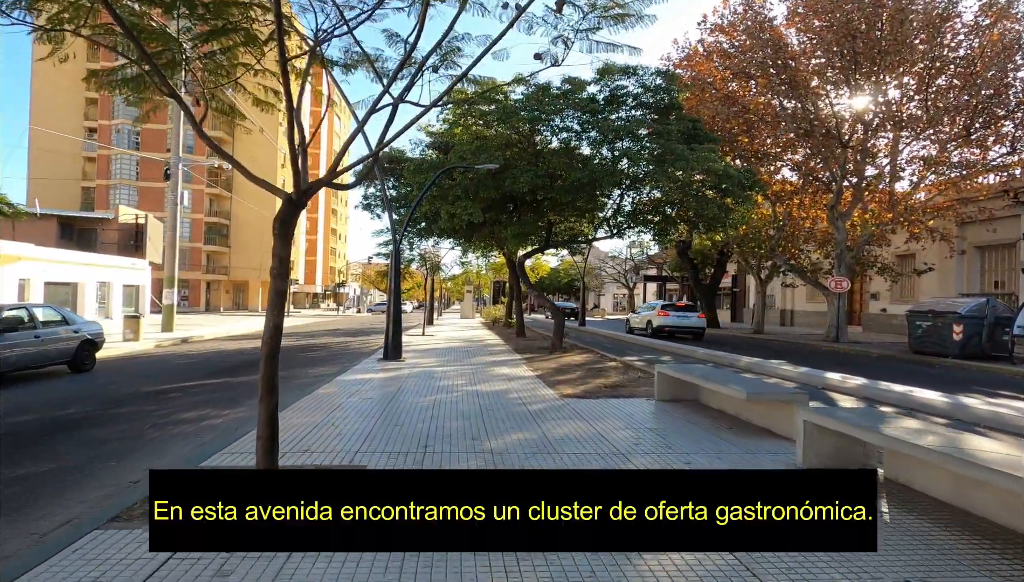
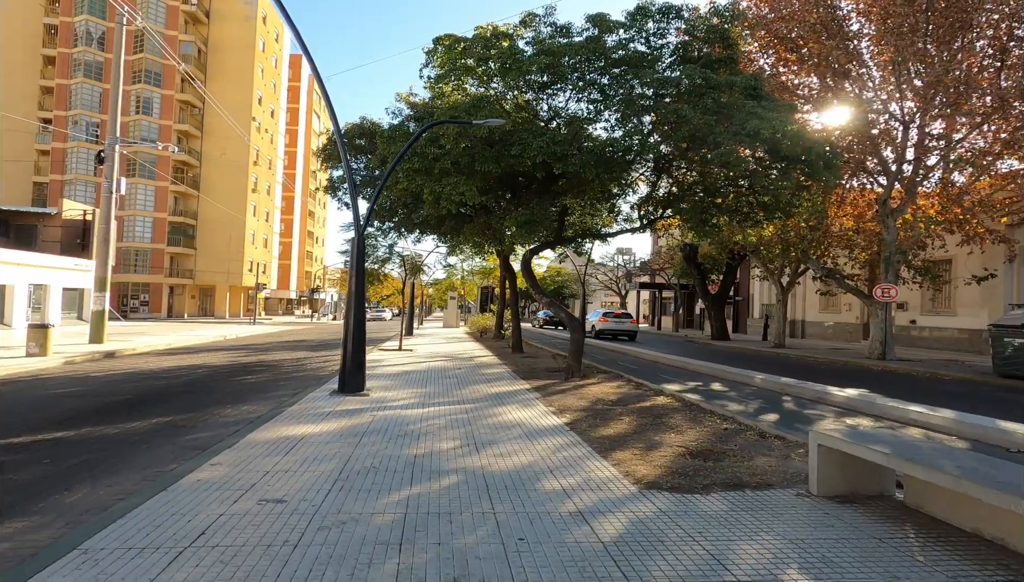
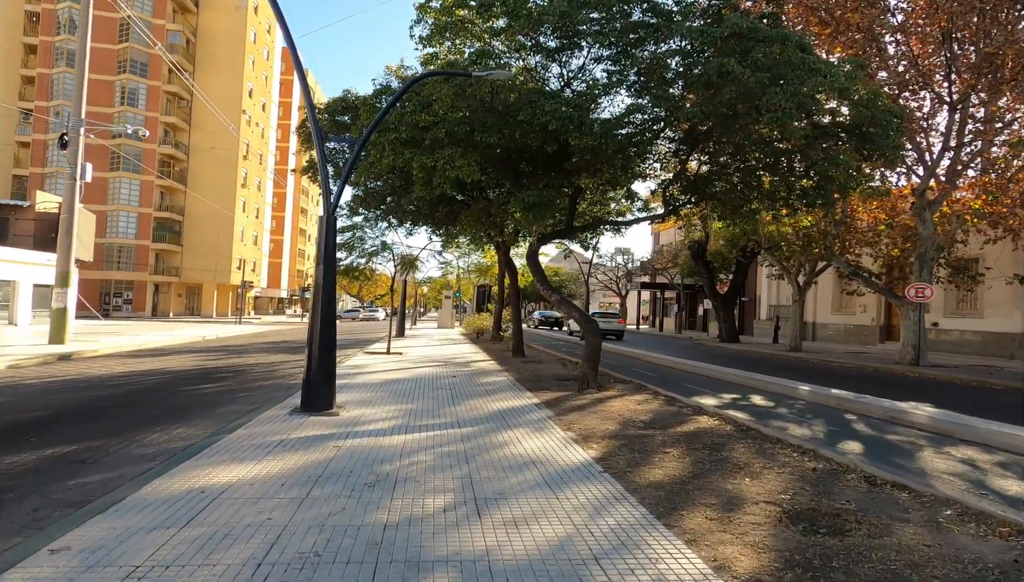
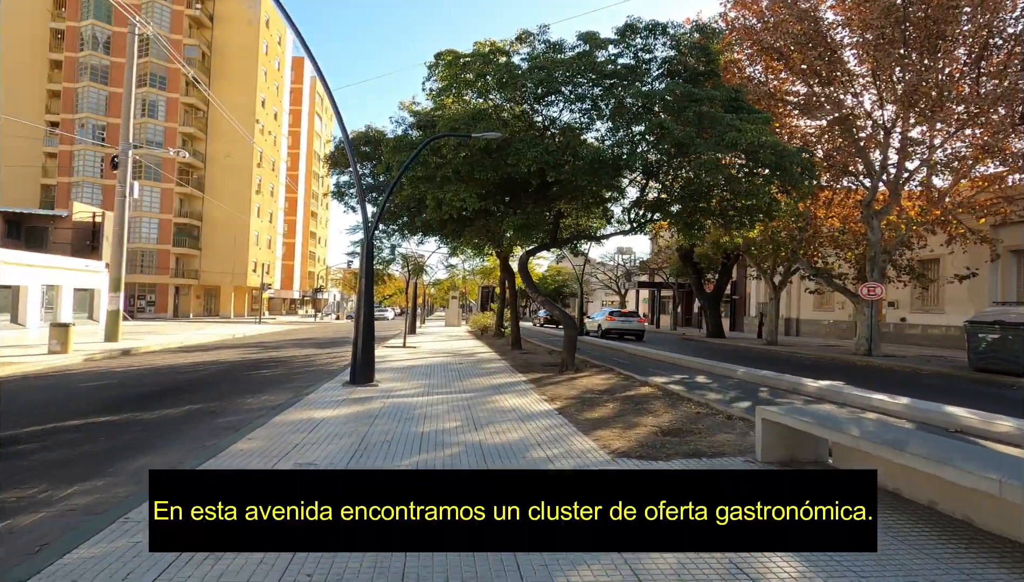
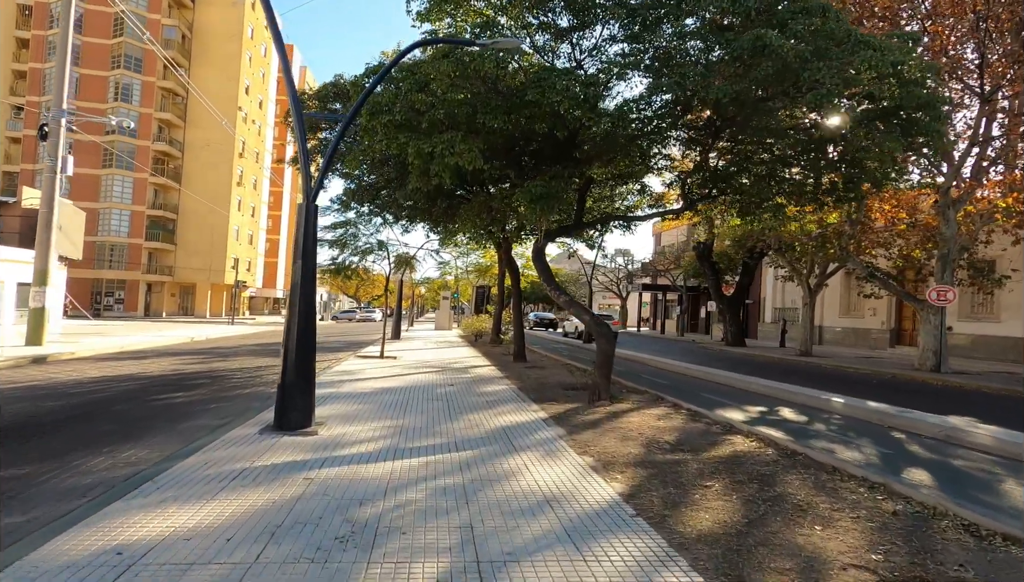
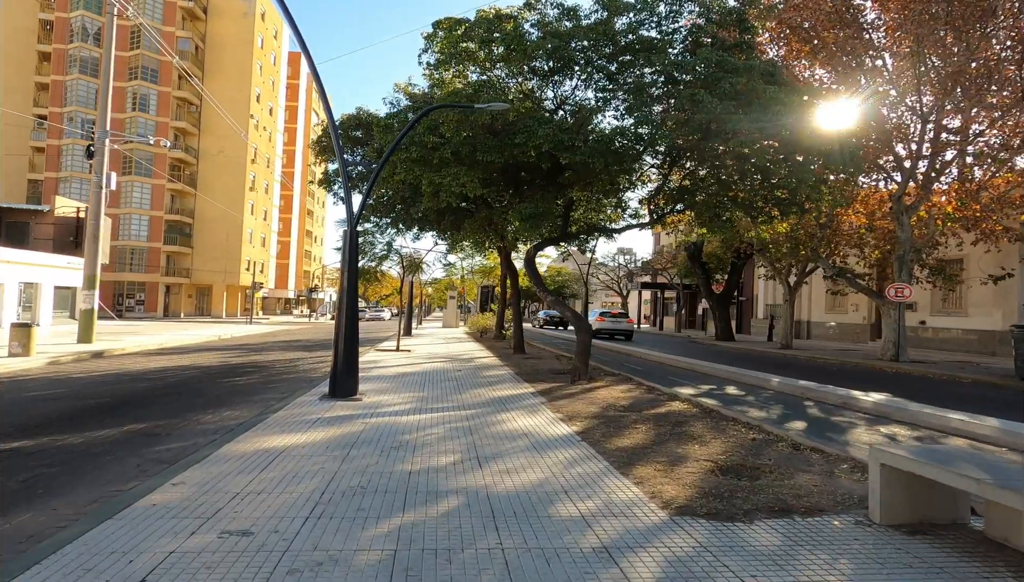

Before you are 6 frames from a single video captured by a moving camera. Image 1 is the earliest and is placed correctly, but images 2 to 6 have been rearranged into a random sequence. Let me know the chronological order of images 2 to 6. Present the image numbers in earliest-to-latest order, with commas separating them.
4, 2, 6, 3, 5
